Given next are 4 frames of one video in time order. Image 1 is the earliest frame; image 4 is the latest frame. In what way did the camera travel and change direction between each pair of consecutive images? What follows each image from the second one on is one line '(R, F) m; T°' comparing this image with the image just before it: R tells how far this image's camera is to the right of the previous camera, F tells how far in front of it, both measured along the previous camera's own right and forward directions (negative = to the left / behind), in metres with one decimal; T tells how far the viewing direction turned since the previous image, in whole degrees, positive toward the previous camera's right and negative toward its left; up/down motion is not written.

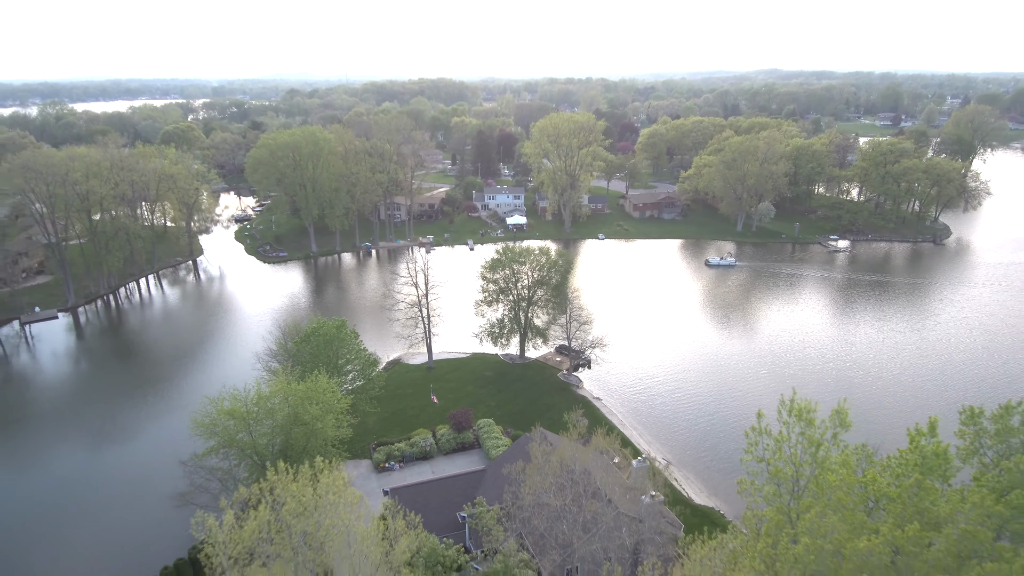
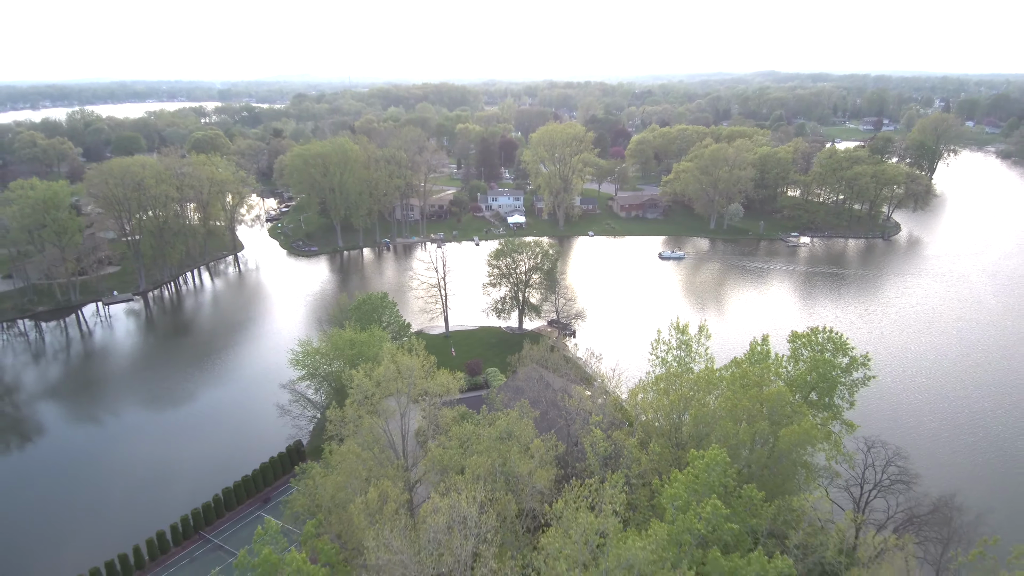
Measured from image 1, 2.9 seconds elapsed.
(0.0, -7.8) m; 0°
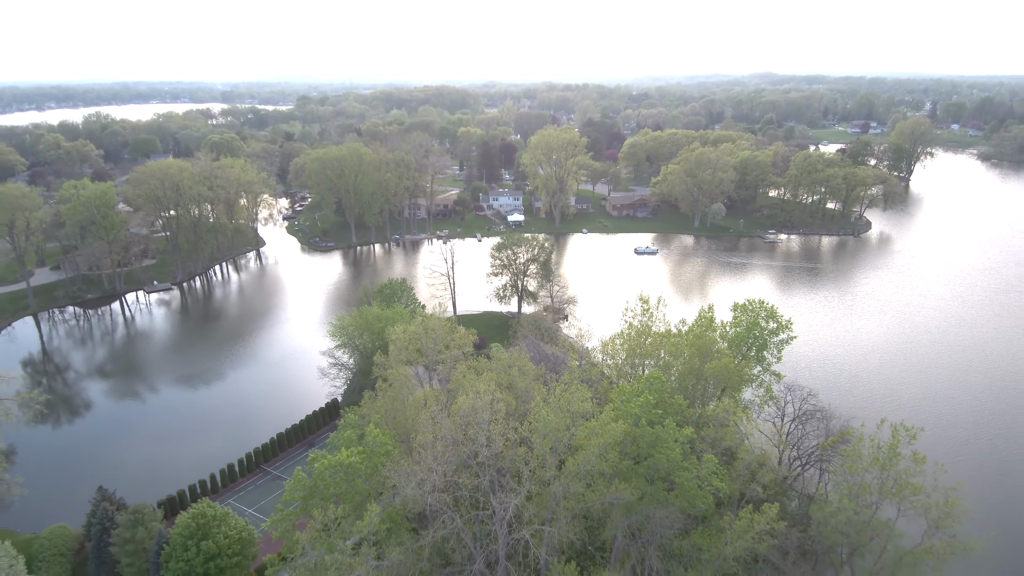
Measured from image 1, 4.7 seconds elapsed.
(-0.1, -5.4) m; 0°
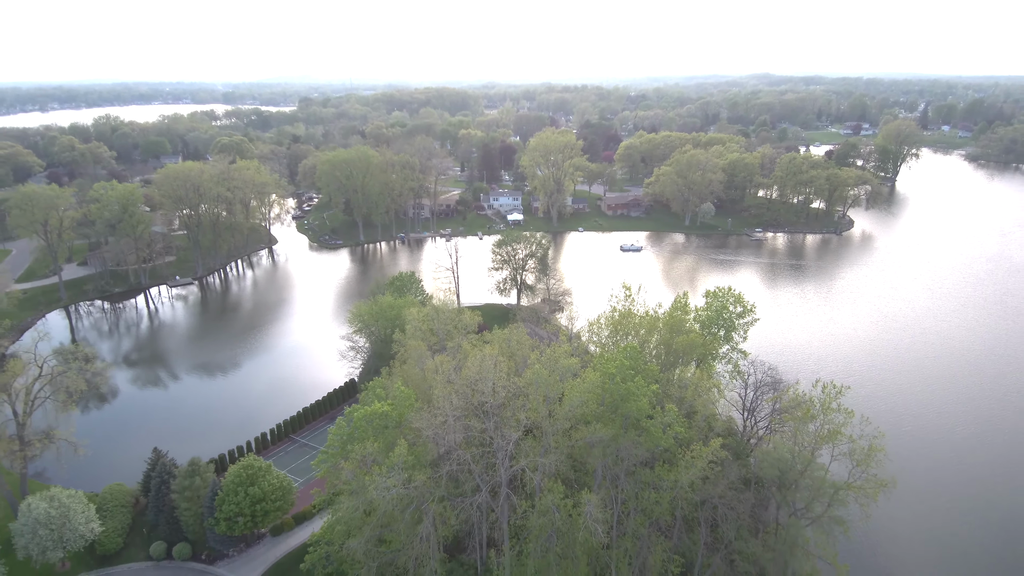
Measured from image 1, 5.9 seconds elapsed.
(0.0, -3.6) m; 0°
